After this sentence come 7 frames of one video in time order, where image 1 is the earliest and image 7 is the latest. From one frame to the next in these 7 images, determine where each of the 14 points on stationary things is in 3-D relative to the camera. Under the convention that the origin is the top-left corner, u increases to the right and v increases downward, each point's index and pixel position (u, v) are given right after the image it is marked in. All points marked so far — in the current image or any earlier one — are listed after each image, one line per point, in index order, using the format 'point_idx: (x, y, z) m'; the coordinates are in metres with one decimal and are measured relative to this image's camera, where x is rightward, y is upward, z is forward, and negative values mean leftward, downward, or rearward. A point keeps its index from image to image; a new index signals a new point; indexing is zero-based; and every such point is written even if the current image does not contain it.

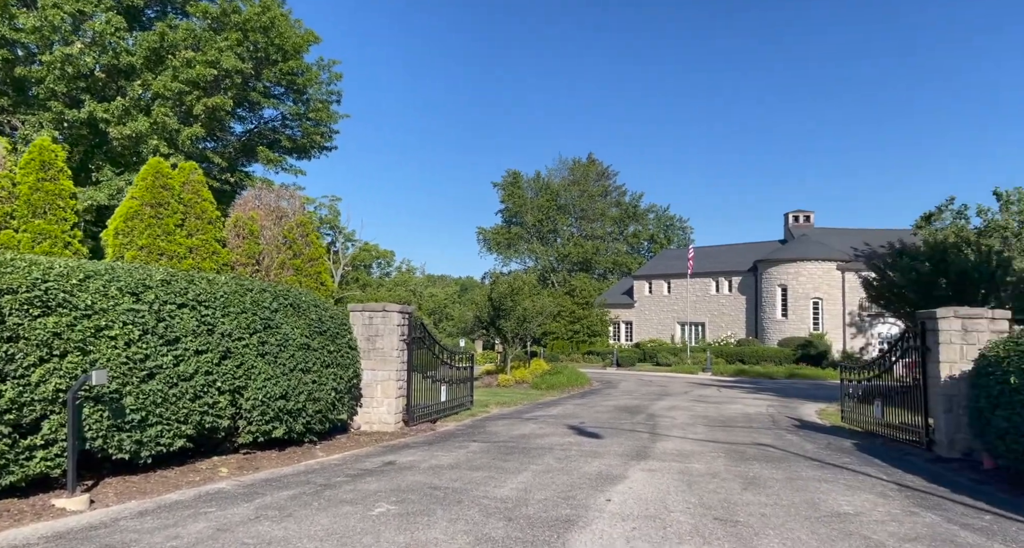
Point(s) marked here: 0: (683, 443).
0: (+2.7, -2.7, +10.8) m
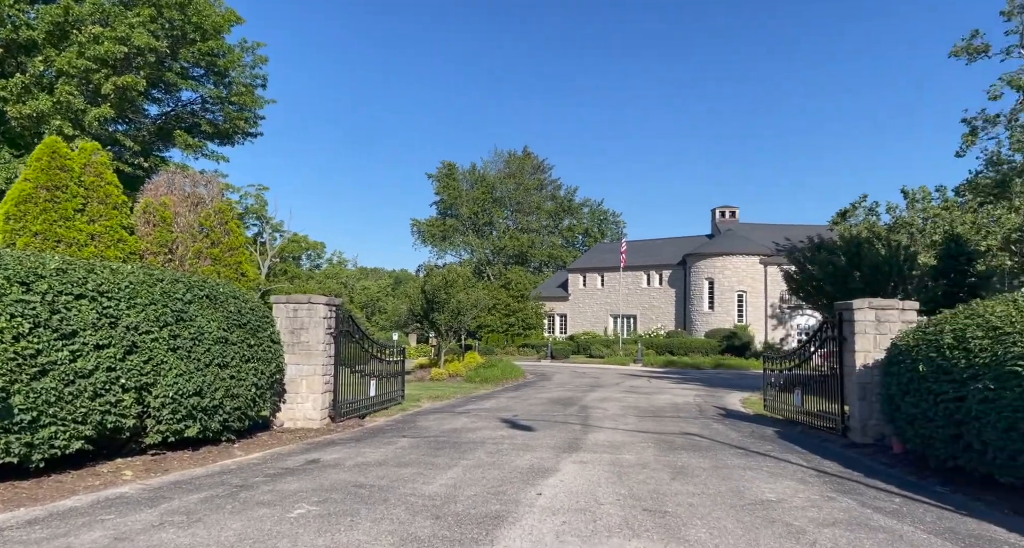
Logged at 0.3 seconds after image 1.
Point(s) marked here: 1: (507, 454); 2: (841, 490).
0: (+1.6, -2.6, +10.8) m
1: (-0.1, -2.4, +9.0) m
2: (+3.4, -2.3, +7.1) m
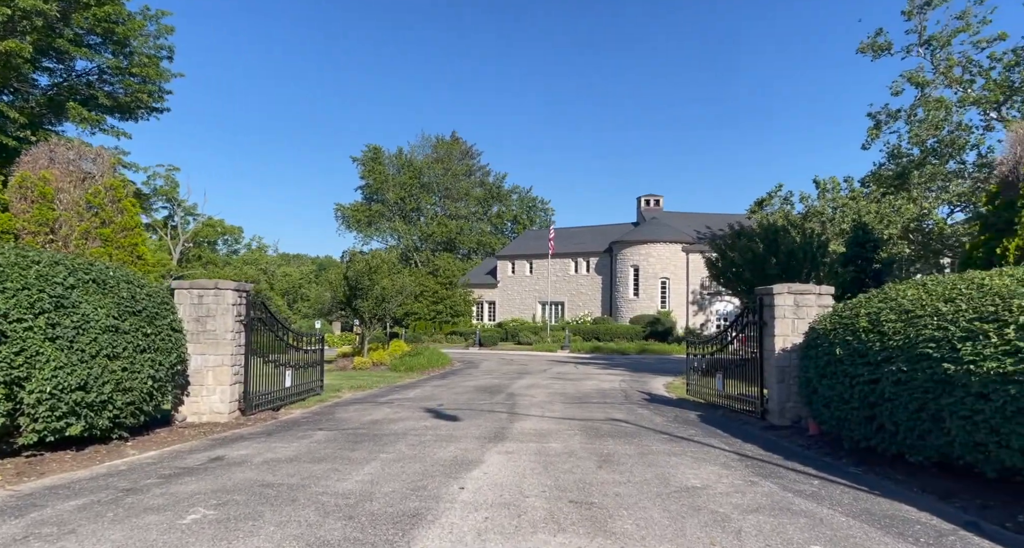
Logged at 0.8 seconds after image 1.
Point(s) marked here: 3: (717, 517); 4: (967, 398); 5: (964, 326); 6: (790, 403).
0: (+0.4, -2.3, +10.7) m
1: (-1.0, -2.2, +8.7) m
2: (+2.6, -2.1, +7.1) m
3: (+1.7, -2.0, +5.5) m
4: (+3.9, -1.1, +5.8) m
5: (+4.1, -0.5, +6.1) m
6: (+4.2, -1.9, +10.2) m
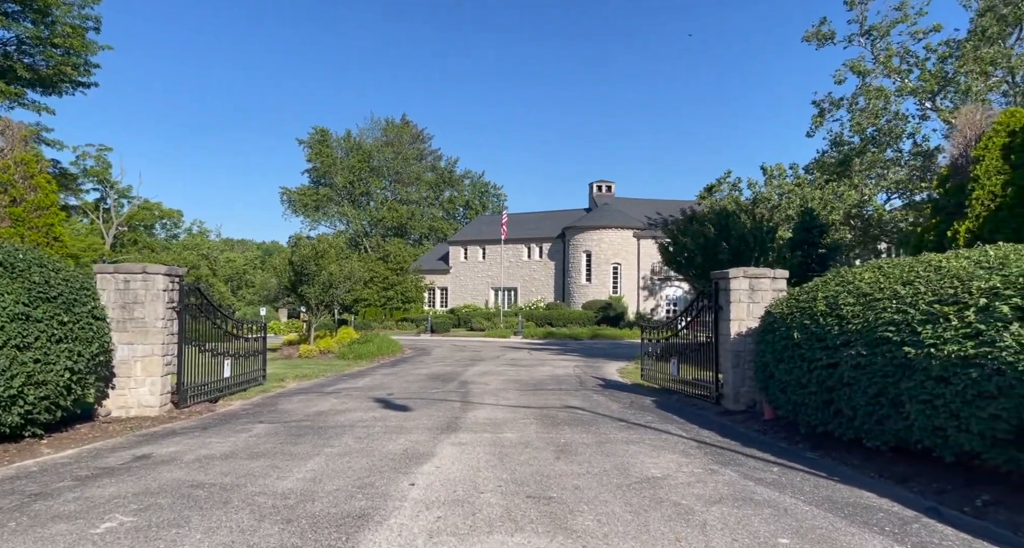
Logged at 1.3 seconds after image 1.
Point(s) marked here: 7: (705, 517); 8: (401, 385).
0: (-0.3, -2.1, +10.4) m
1: (-1.6, -2.0, +8.3) m
2: (+2.2, -1.9, +7.0) m
3: (+1.3, -1.8, +5.2) m
4: (+3.5, -0.9, +5.7) m
5: (+3.7, -0.3, +6.0) m
6: (+3.5, -1.7, +10.1) m
7: (+1.4, -1.8, +5.1) m
8: (-2.3, -2.3, +14.1) m
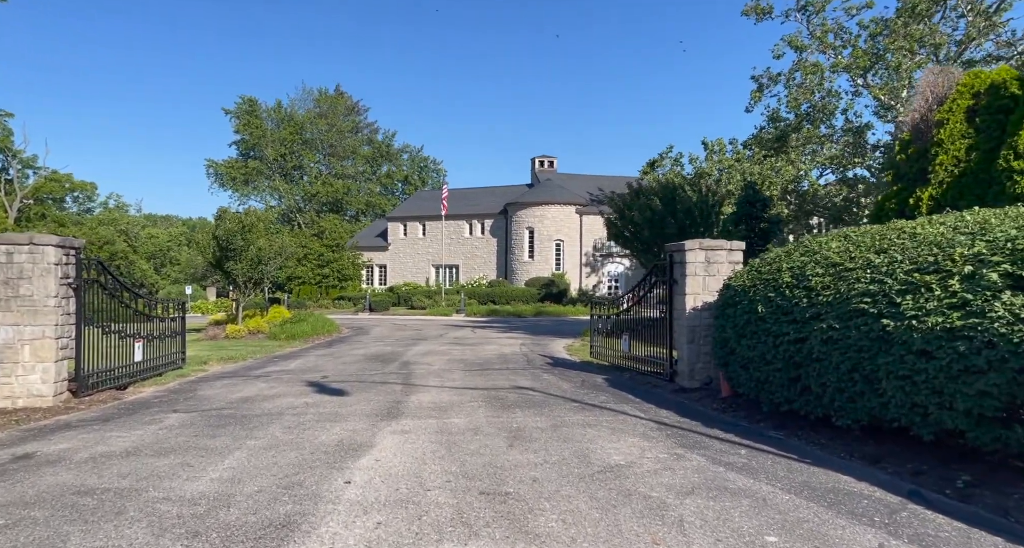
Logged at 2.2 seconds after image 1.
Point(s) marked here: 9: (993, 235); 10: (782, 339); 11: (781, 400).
0: (-1.1, -1.7, +9.7) m
1: (-2.2, -1.7, +7.5) m
2: (+1.7, -1.7, +6.5) m
3: (+1.0, -1.6, +4.7) m
4: (+3.1, -0.6, +5.3) m
5: (+3.3, 0.0, +5.6) m
6: (+2.7, -1.3, +9.7) m
7: (+1.1, -1.6, +4.5) m
8: (-3.4, -1.8, +13.2) m
9: (+3.8, +0.3, +5.3) m
10: (+2.8, -0.7, +6.9) m
11: (+2.8, -1.3, +7.1) m
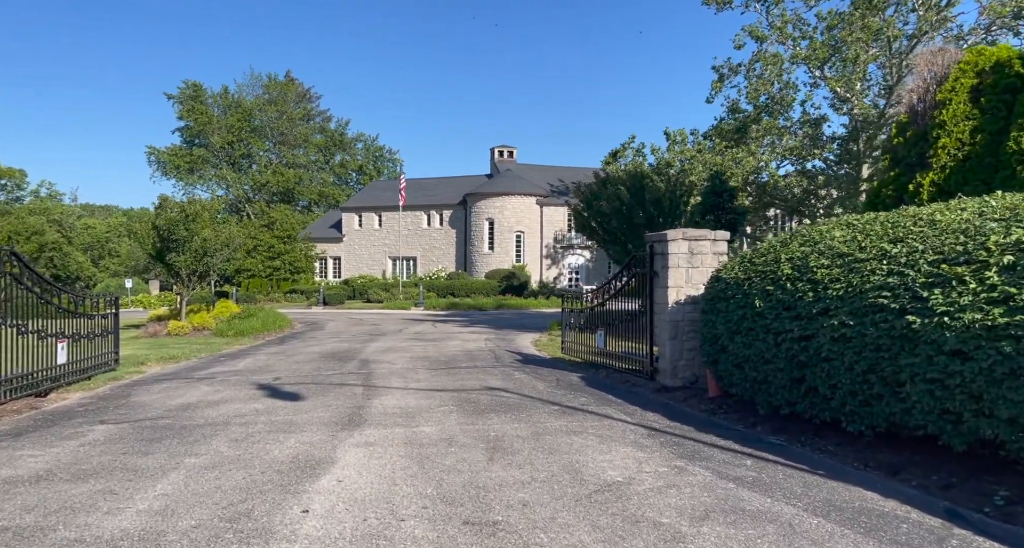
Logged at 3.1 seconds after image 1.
0: (-1.4, -1.6, +8.9) m
1: (-2.4, -1.6, +6.6) m
2: (+1.5, -1.6, +5.9) m
3: (+0.9, -1.6, +4.0) m
4: (+3.0, -0.6, +4.8) m
5: (+3.1, 0.0, +5.1) m
6: (+2.3, -1.2, +9.2) m
7: (+1.1, -1.6, +3.9) m
8: (-4.0, -1.7, +12.3) m
9: (+3.7, +0.4, +4.8) m
10: (+2.6, -0.6, +6.3) m
11: (+2.6, -1.2, +6.5) m
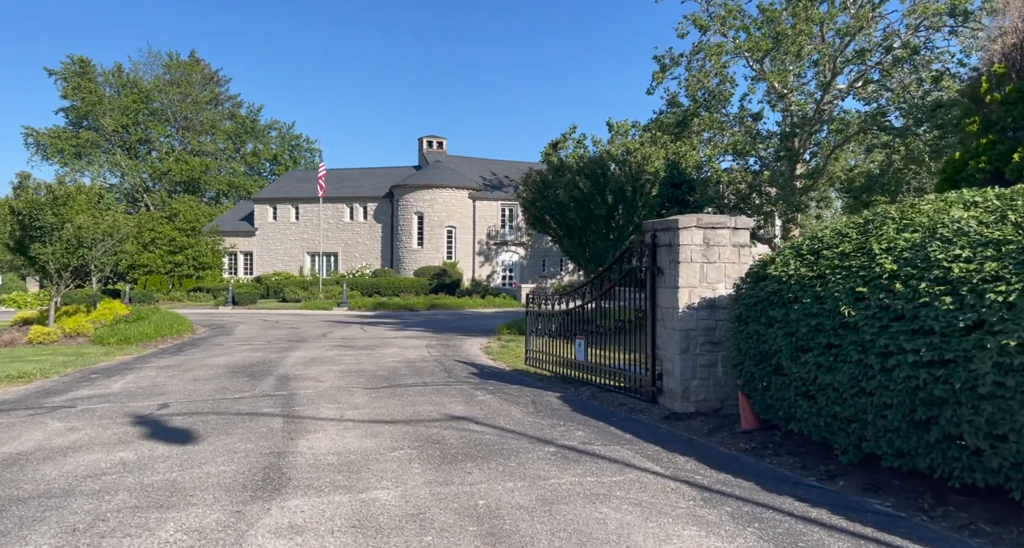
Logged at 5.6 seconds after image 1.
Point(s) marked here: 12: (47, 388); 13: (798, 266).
0: (-1.7, -1.6, +6.6) m
1: (-2.4, -1.6, +4.2) m
2: (+1.6, -1.6, +3.9) m
3: (+1.2, -1.5, +2.0) m
4: (+3.2, -0.6, +3.0) m
5: (+3.3, 0.0, +3.4) m
6: (+2.0, -1.1, +7.3) m
7: (+1.4, -1.5, +1.9) m
8: (-4.7, -1.6, +9.6) m
9: (+3.9, +0.4, +3.1) m
10: (+2.6, -0.6, +4.5) m
11: (+2.6, -1.2, +4.7) m
12: (-6.3, -1.6, +9.2) m
13: (+2.4, +0.1, +5.8) m
